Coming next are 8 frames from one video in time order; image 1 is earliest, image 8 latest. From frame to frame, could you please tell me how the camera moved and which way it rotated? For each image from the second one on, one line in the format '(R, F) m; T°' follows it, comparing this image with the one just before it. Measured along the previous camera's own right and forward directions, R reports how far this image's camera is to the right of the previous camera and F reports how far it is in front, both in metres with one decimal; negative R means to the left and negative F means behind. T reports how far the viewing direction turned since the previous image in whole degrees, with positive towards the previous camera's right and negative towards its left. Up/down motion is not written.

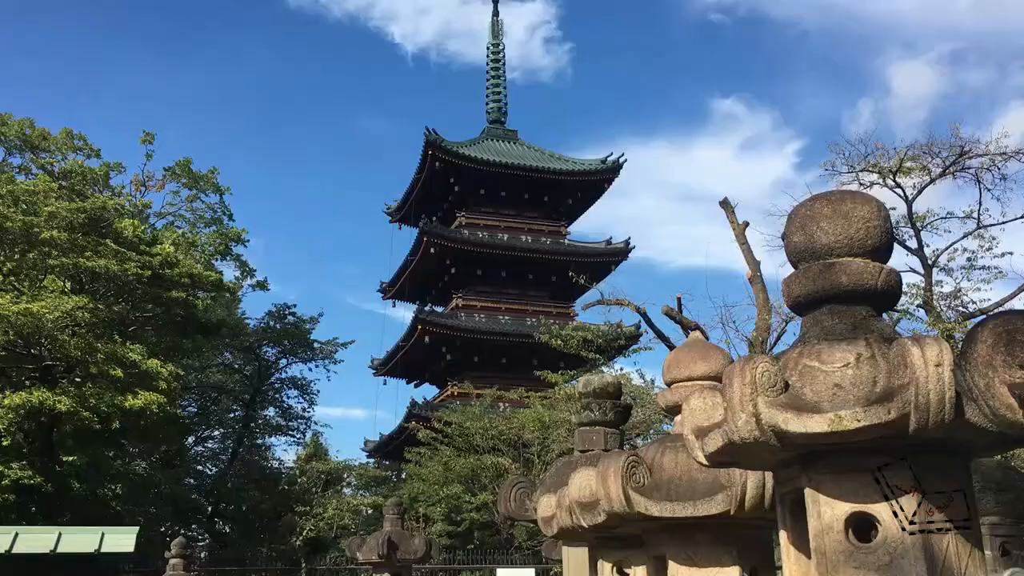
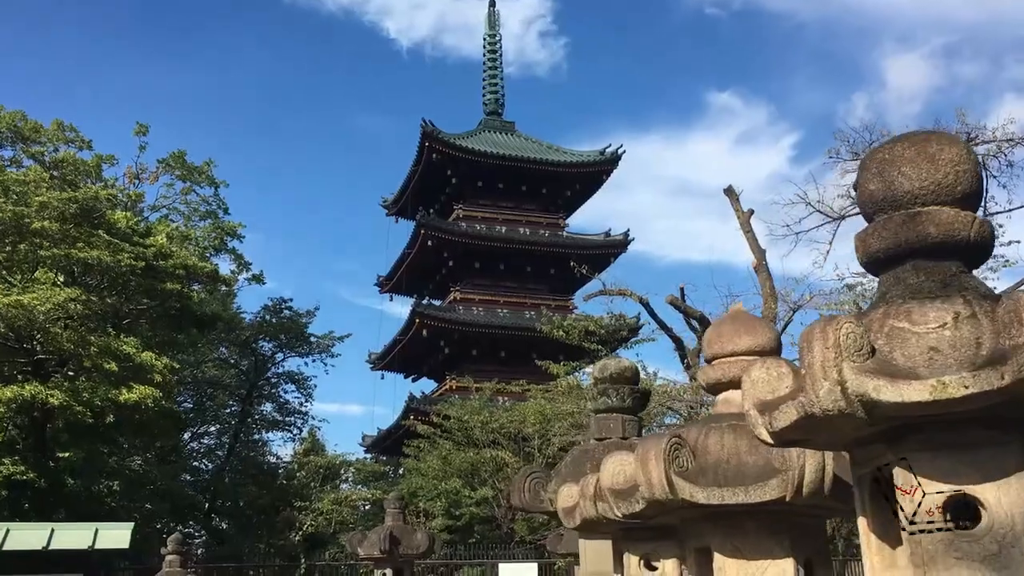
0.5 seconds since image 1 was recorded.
(-0.1, +0.2) m; 0°
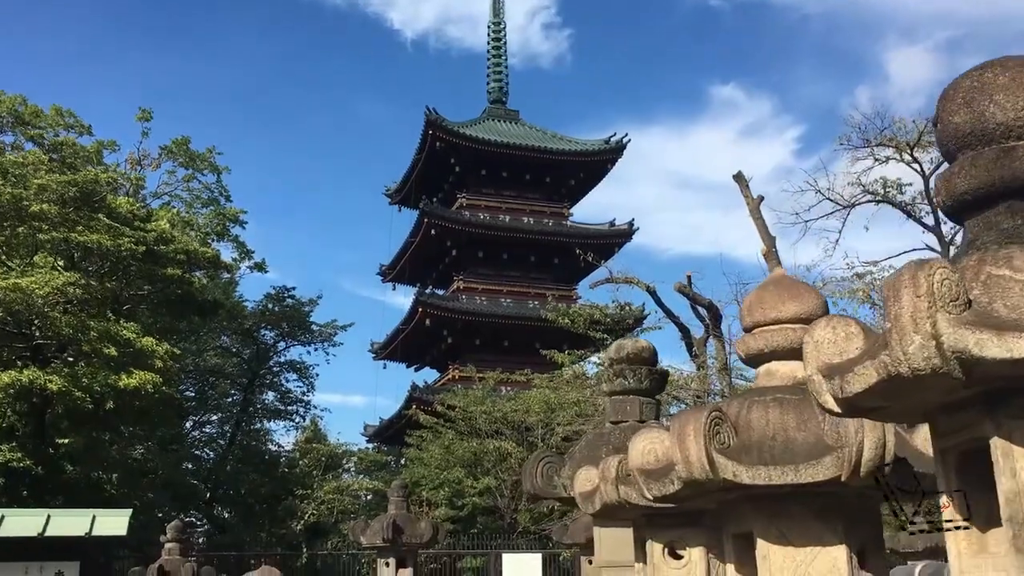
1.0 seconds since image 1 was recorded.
(0.0, +0.2) m; 0°
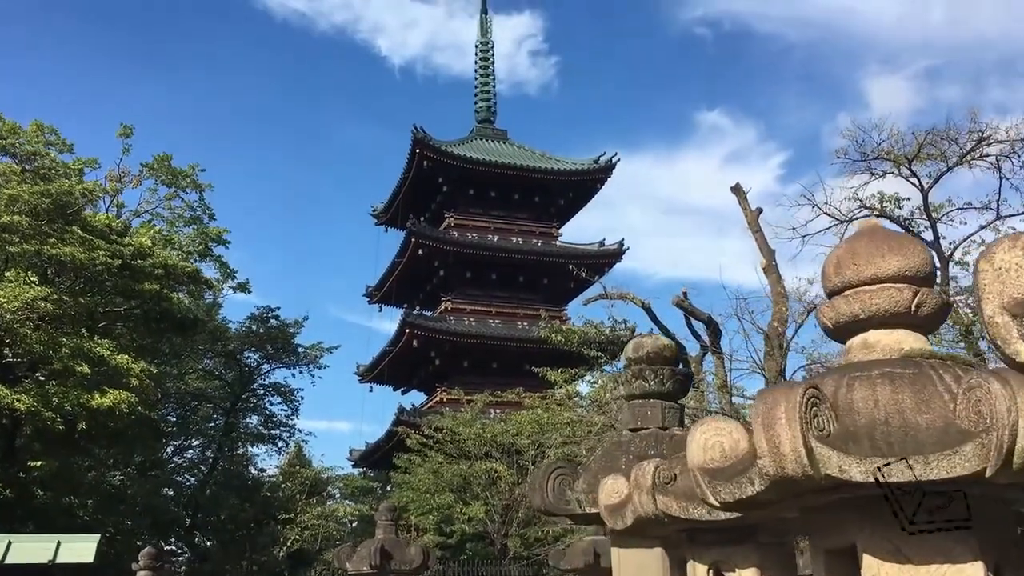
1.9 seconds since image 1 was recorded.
(-0.1, +0.5) m; +1°
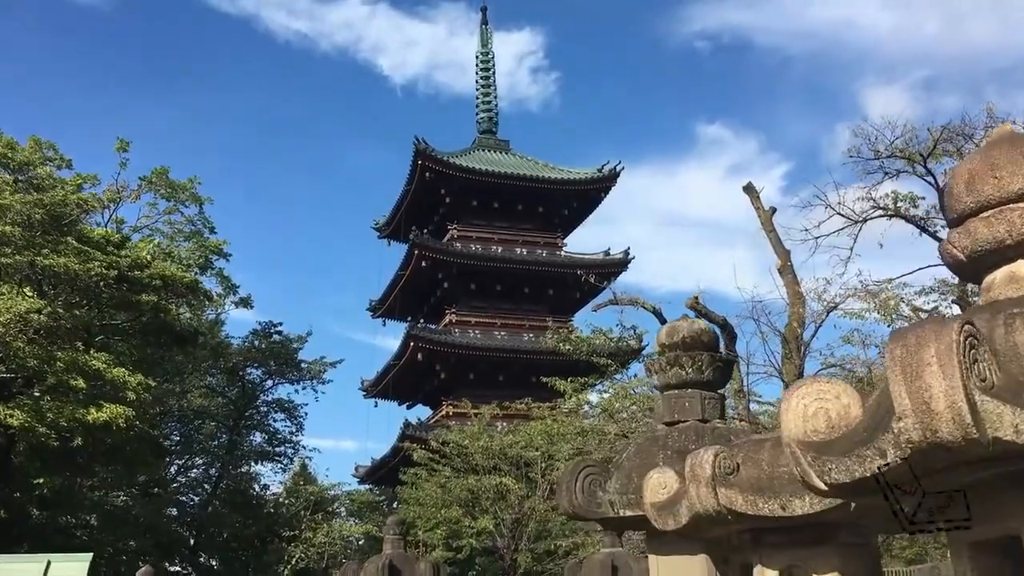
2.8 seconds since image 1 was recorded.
(-0.1, +0.4) m; 0°
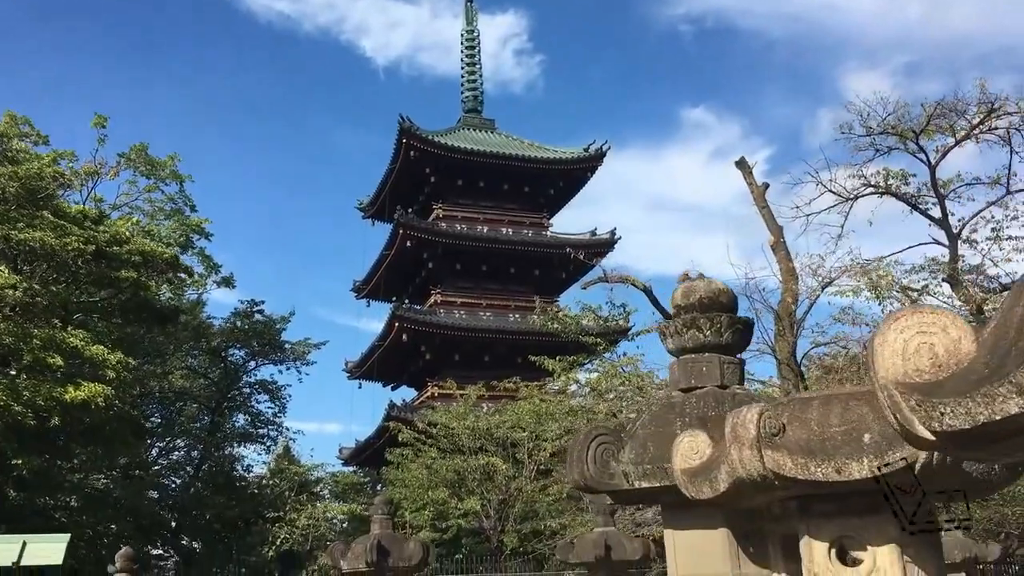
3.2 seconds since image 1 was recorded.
(-0.1, +0.2) m; +1°
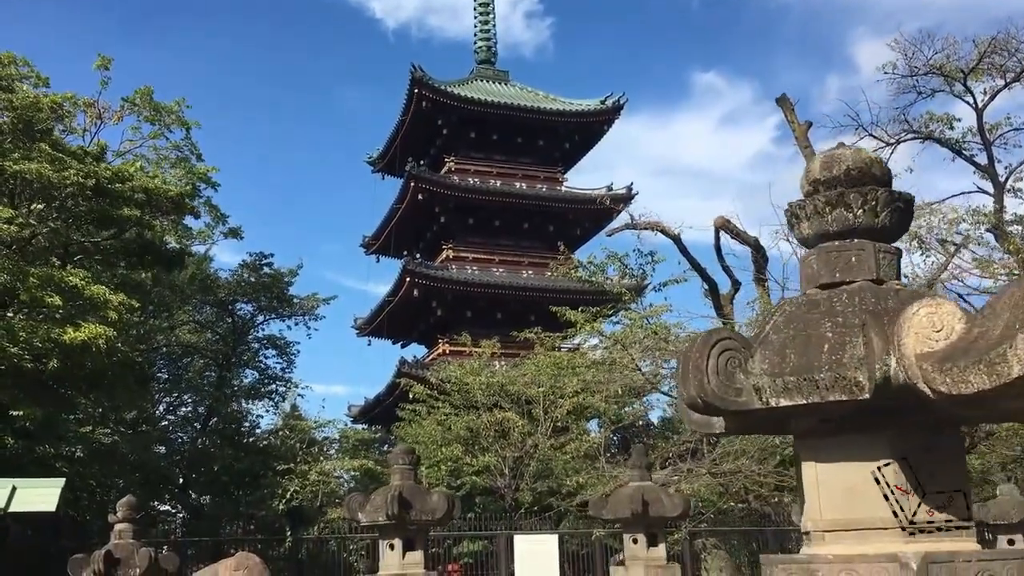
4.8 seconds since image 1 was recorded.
(-0.2, +0.7) m; 0°
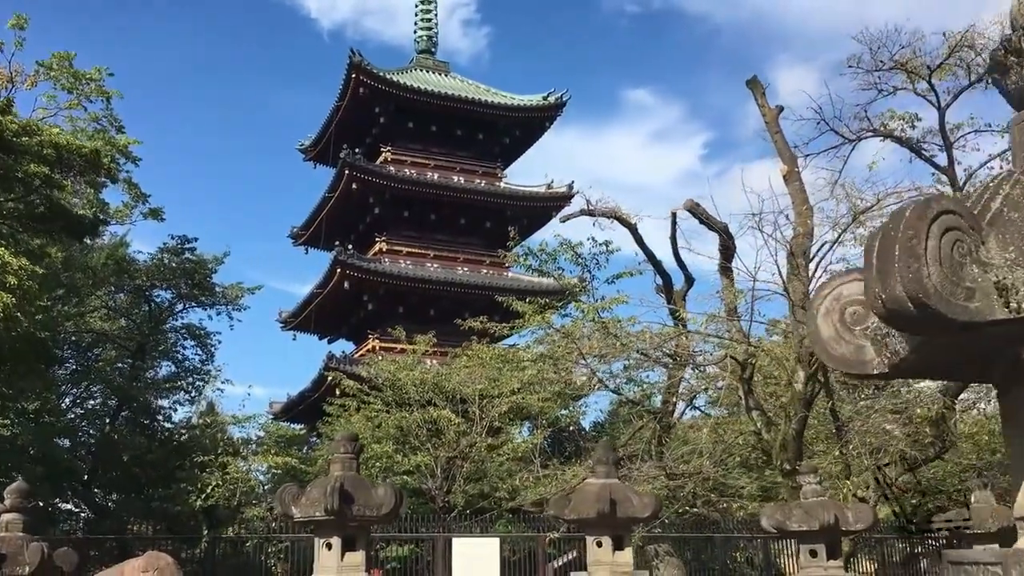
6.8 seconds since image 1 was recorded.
(-0.3, +0.9) m; +4°
